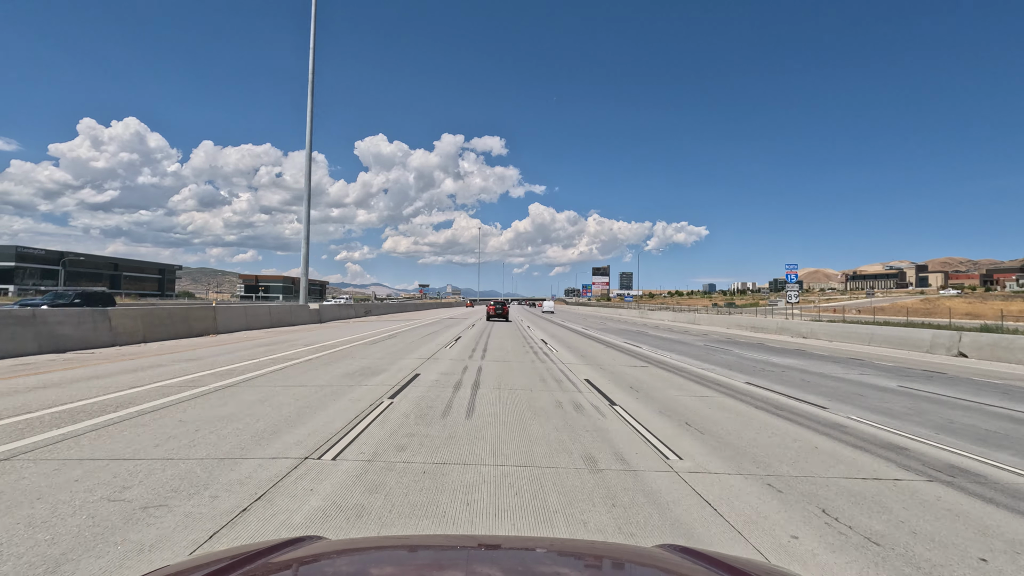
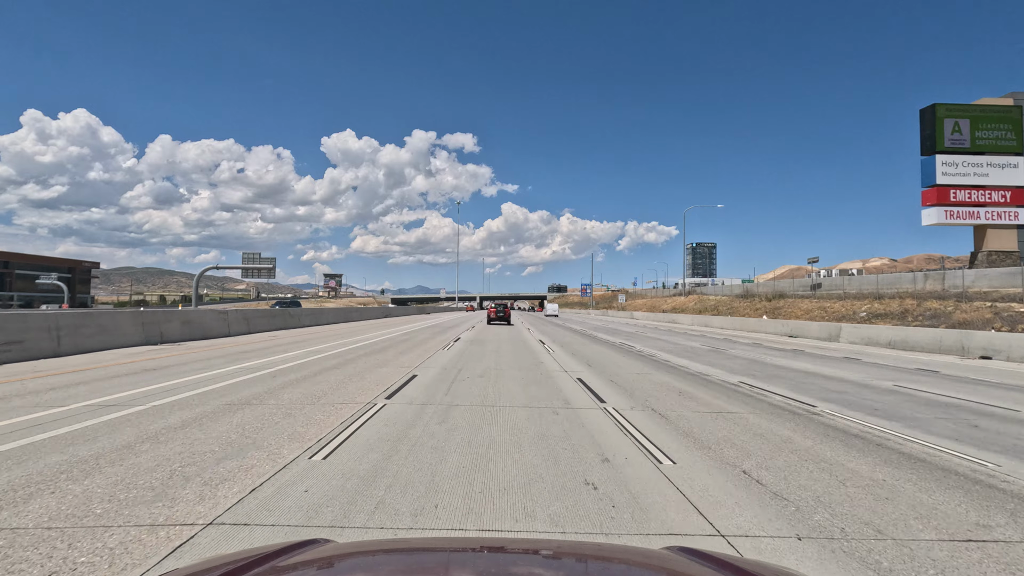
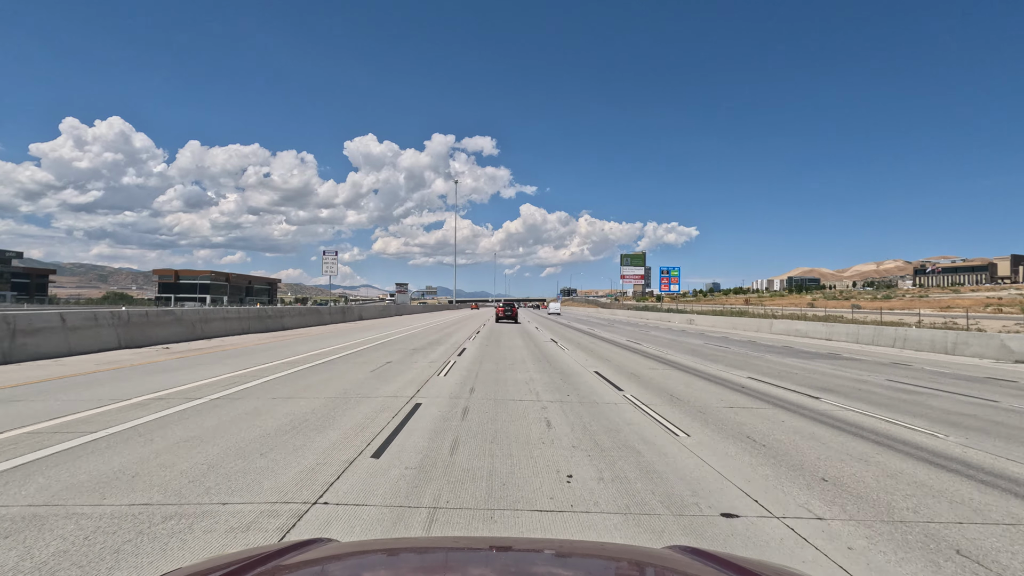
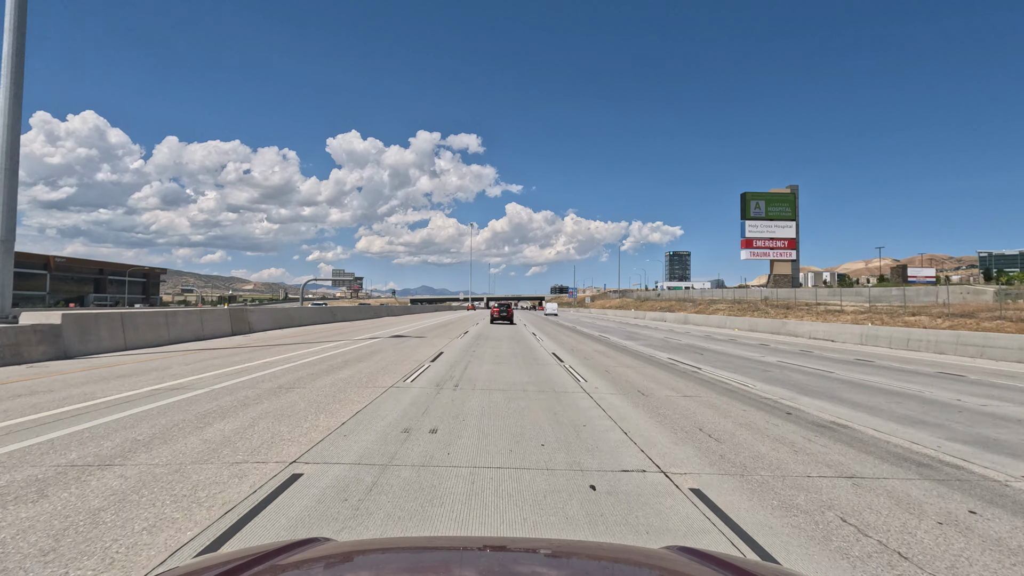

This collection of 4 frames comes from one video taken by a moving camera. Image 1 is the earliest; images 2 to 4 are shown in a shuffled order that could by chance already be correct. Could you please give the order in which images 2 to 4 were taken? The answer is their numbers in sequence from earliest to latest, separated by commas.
3, 4, 2
